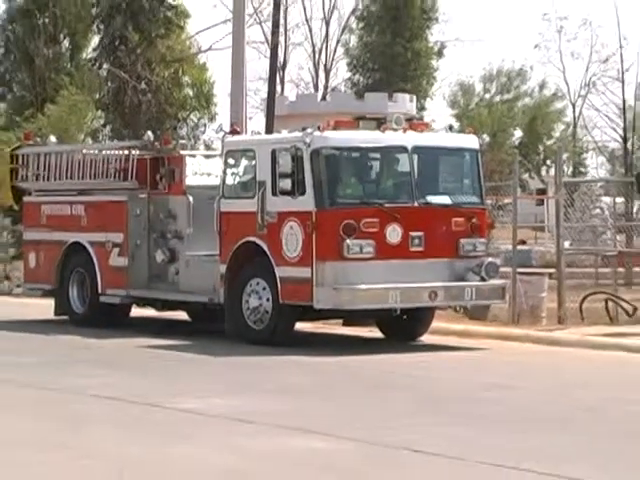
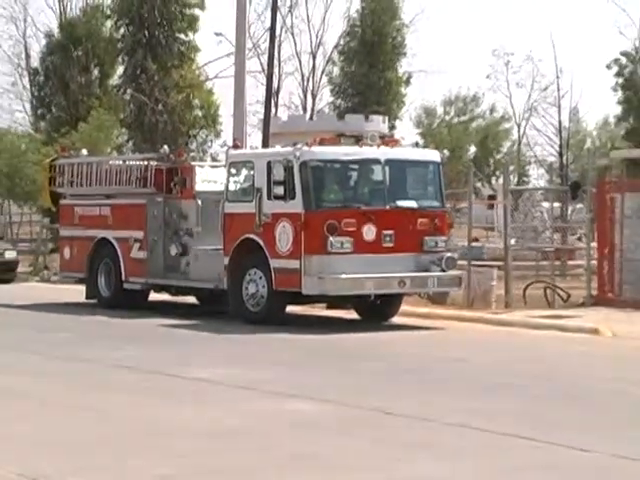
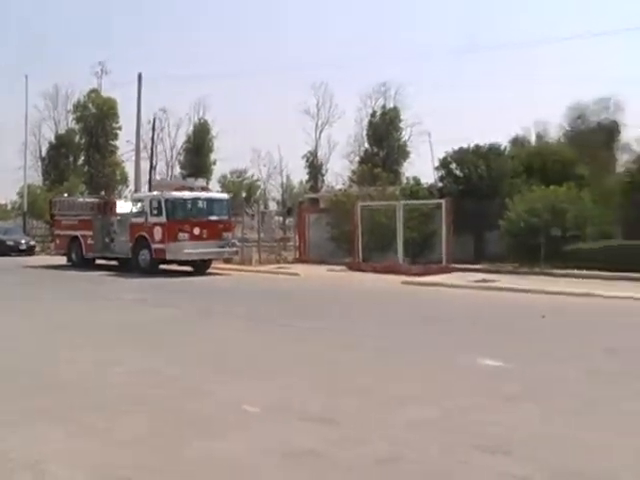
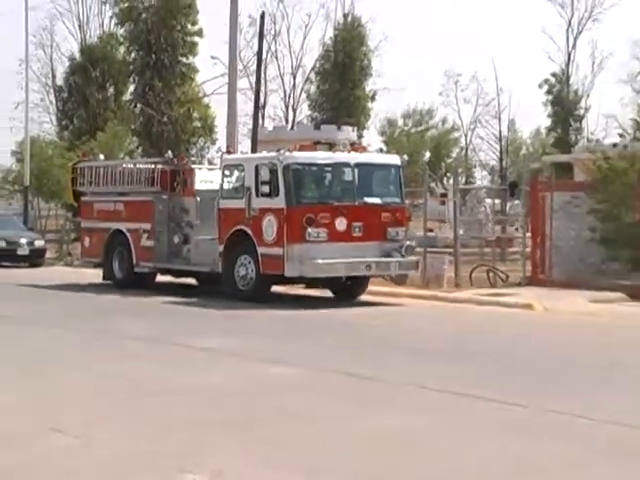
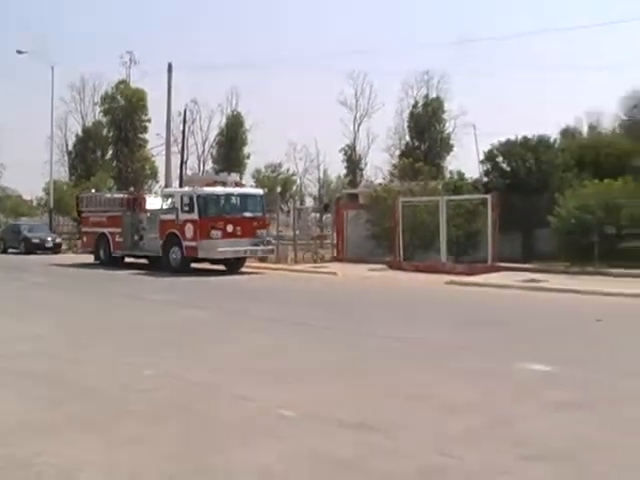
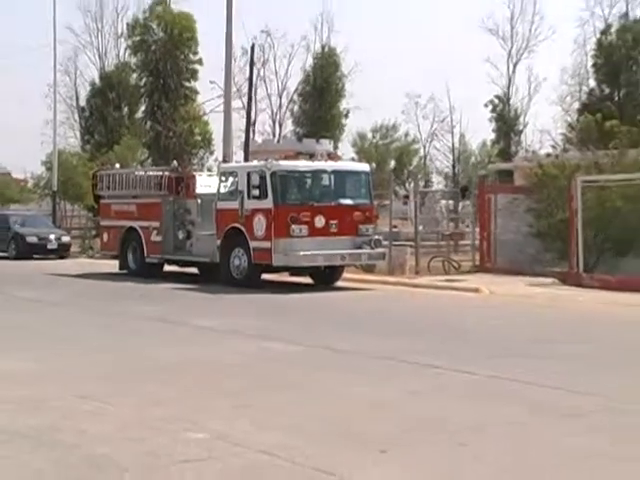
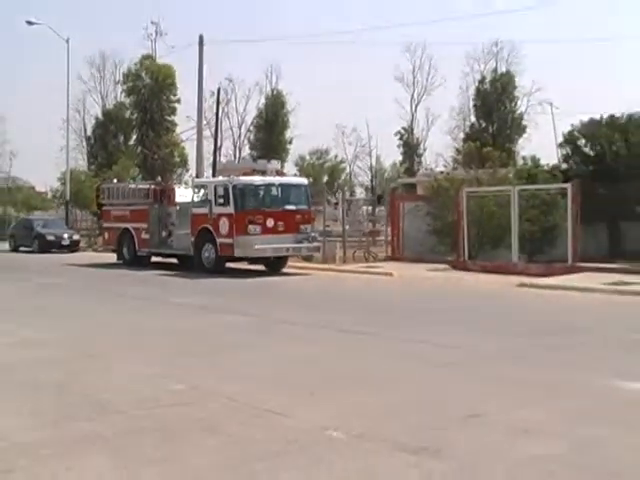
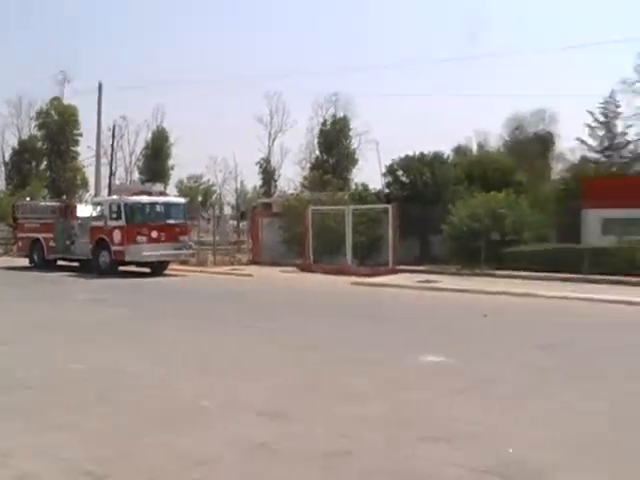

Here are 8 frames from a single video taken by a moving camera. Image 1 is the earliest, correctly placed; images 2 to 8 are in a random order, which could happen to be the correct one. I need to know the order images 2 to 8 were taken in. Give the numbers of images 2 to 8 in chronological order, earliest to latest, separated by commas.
2, 4, 6, 7, 5, 3, 8
